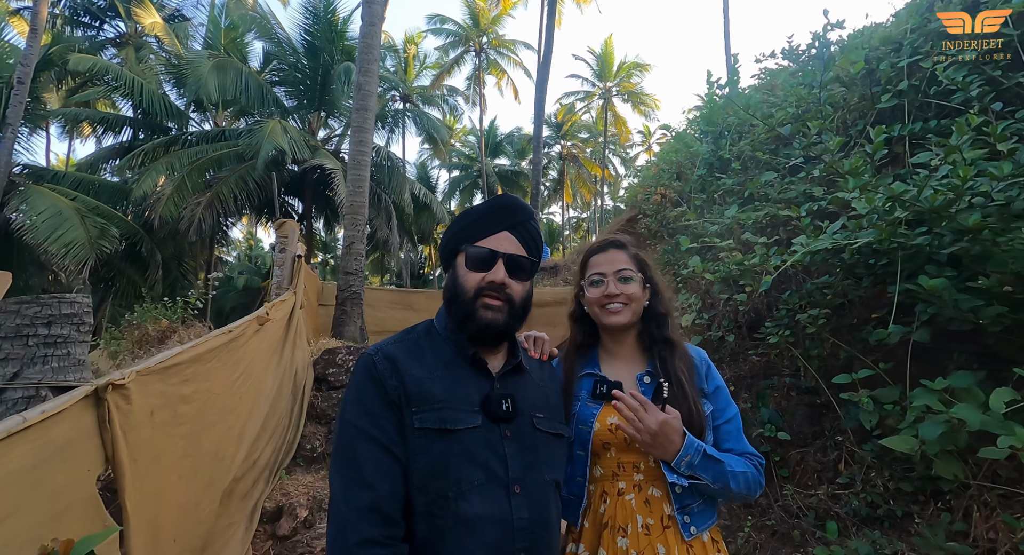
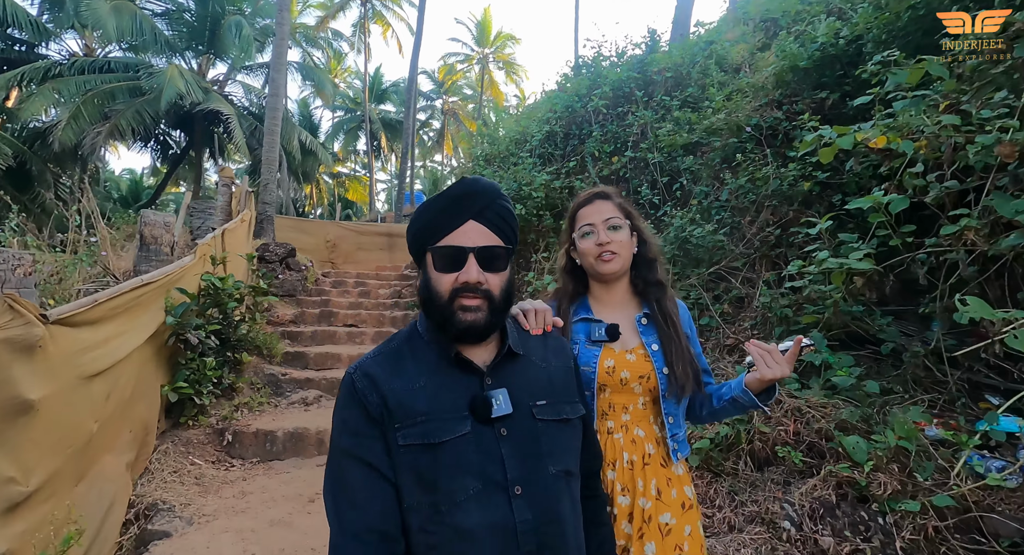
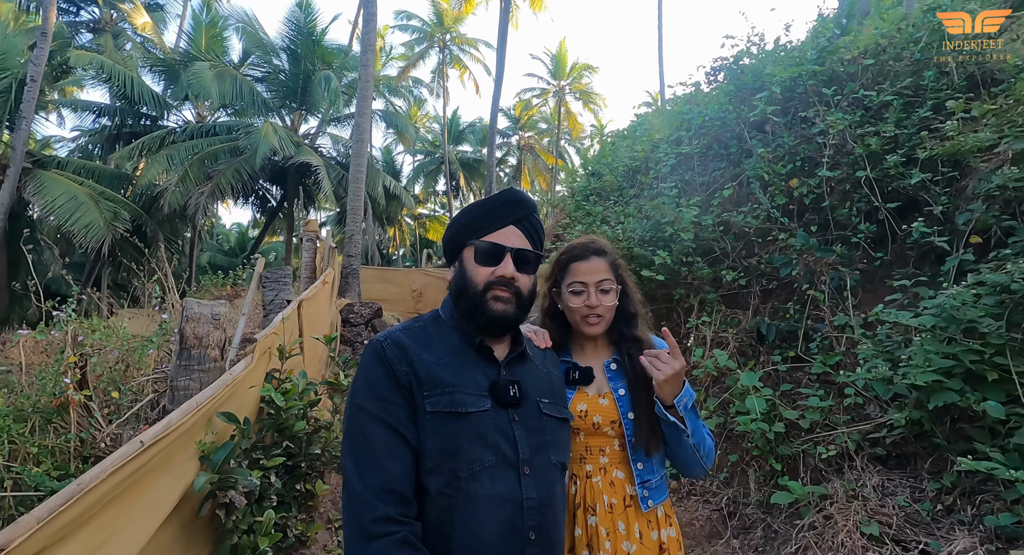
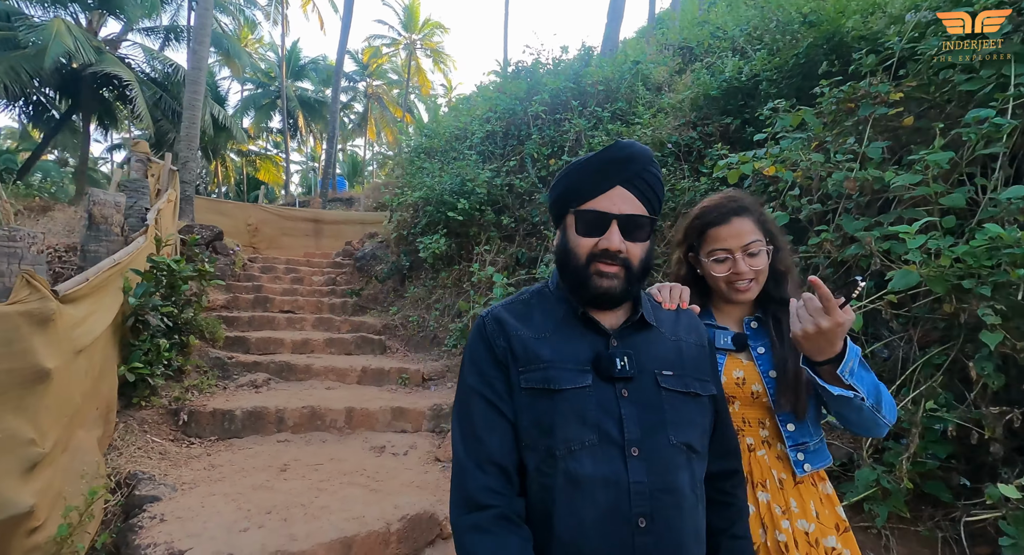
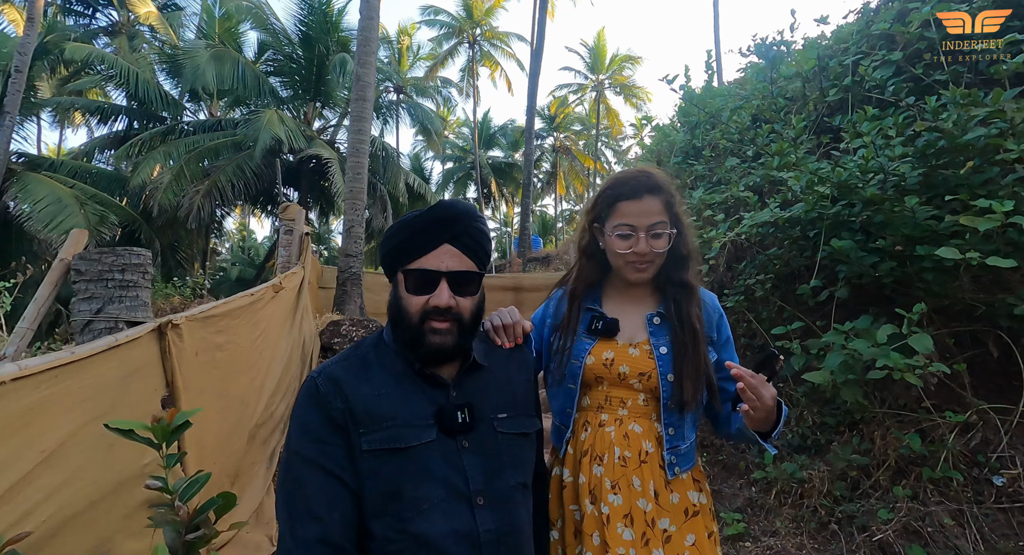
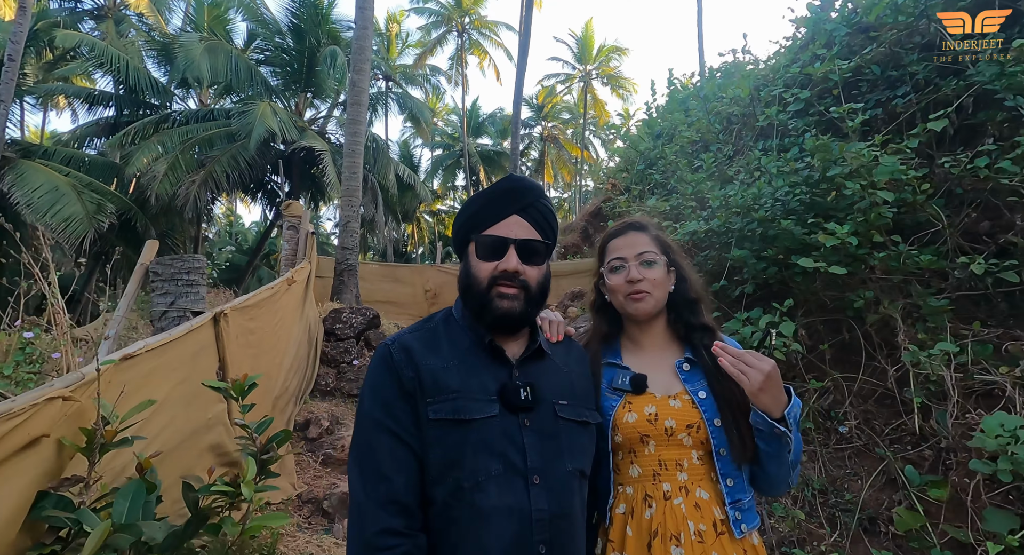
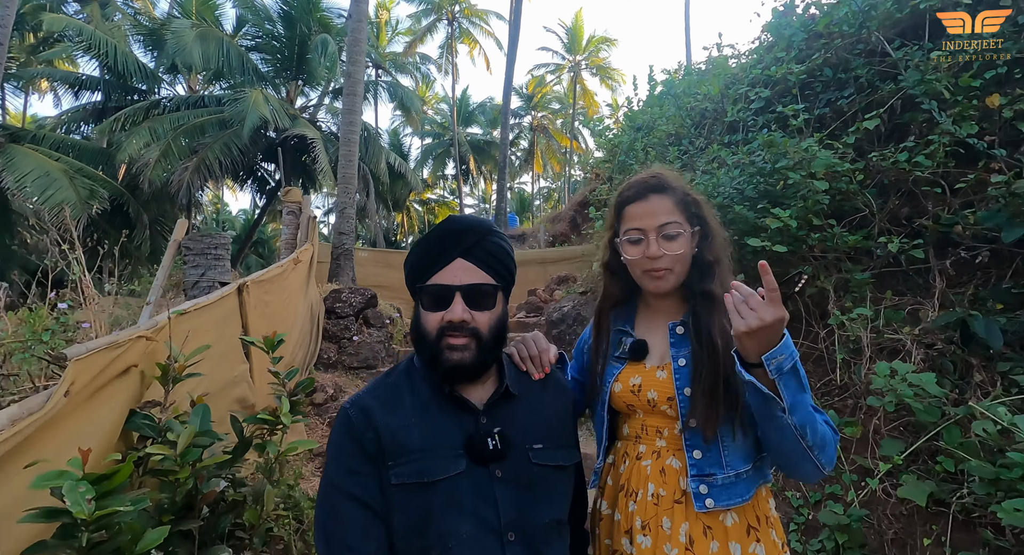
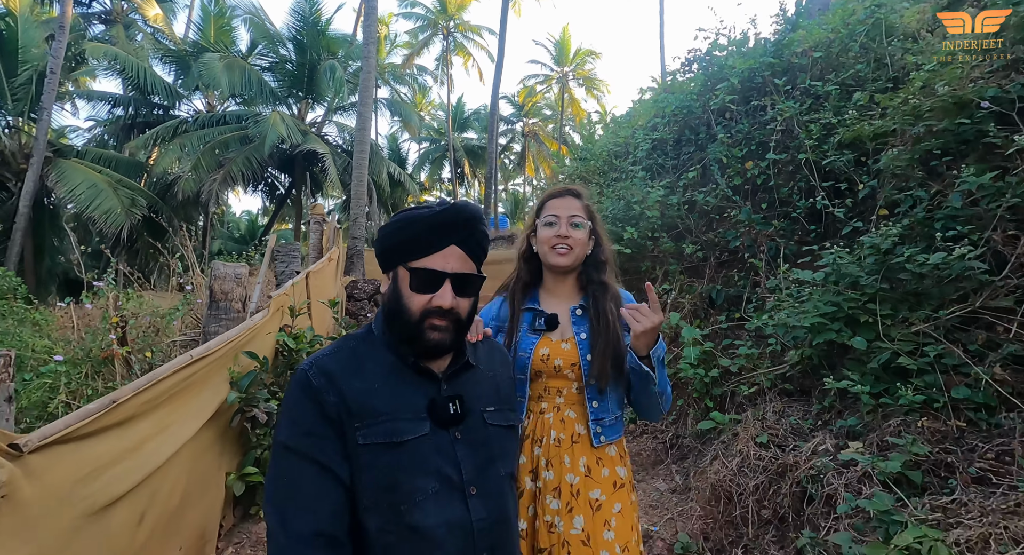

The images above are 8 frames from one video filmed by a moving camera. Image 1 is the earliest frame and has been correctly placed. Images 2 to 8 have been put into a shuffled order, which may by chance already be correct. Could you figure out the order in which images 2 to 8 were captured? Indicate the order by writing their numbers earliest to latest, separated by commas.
5, 6, 7, 3, 8, 2, 4
